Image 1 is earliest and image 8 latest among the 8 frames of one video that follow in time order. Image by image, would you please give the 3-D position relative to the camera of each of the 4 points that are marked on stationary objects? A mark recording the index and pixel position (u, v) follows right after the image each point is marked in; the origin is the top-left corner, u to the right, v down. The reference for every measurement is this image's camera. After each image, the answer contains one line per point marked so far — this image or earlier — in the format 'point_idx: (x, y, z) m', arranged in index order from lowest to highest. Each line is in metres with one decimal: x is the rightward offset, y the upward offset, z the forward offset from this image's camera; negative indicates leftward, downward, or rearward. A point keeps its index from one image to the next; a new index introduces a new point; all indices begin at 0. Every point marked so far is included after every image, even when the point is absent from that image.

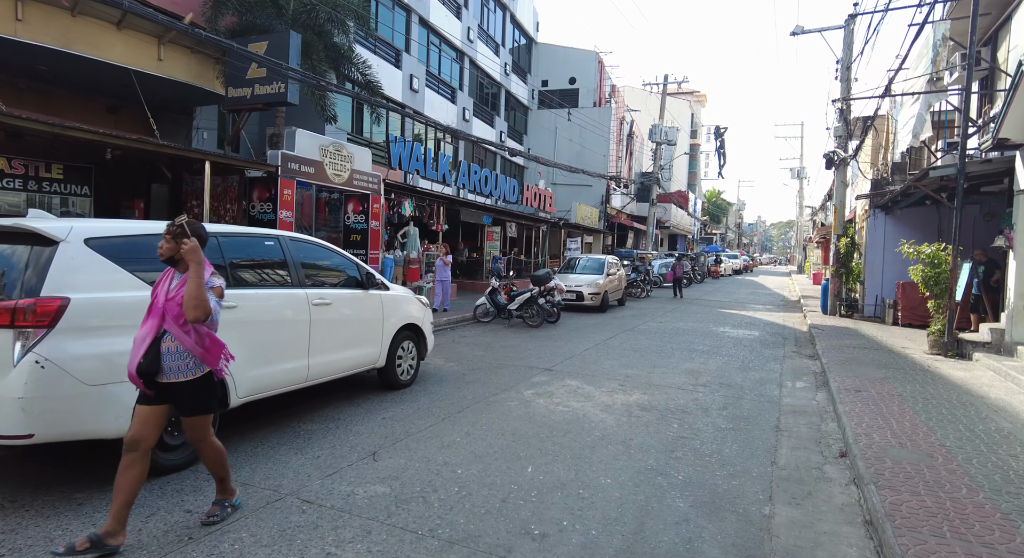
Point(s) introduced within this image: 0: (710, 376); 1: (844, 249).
0: (+2.7, -1.3, +8.3) m
1: (+8.7, +0.8, +15.7) m
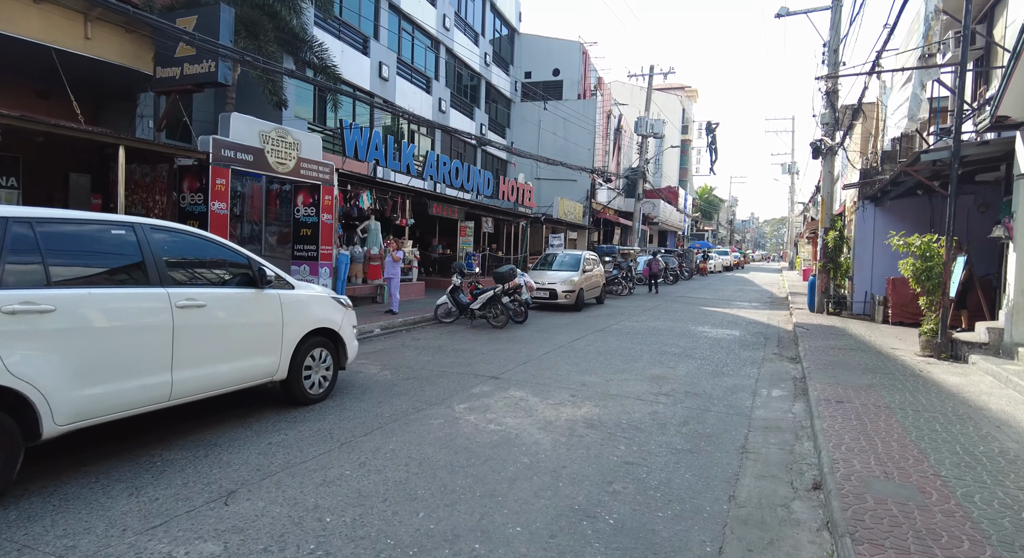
0: (+2.0, -1.3, +7.4) m
1: (+7.9, +0.9, +14.8) m
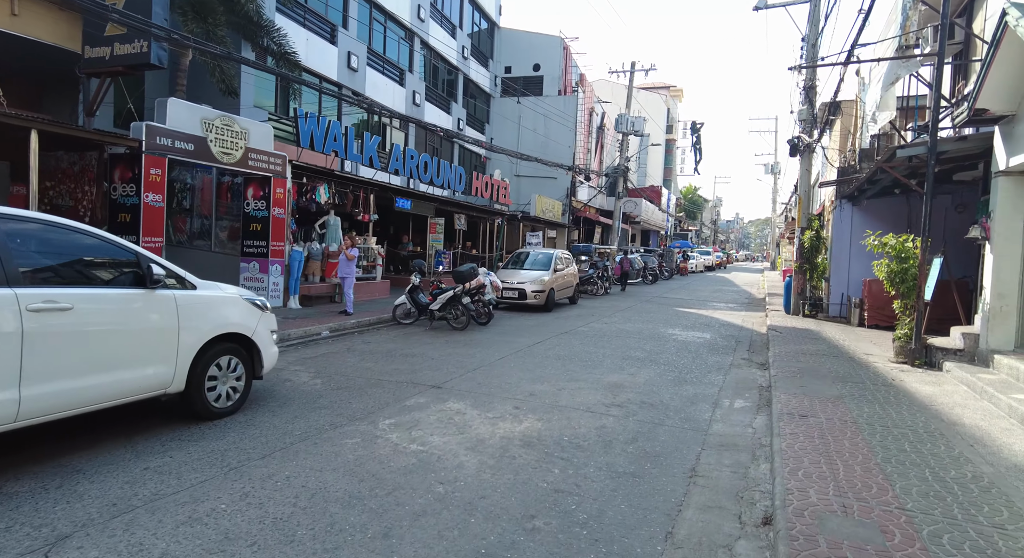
0: (+1.4, -1.3, +6.8) m
1: (+7.1, +0.9, +14.4) m
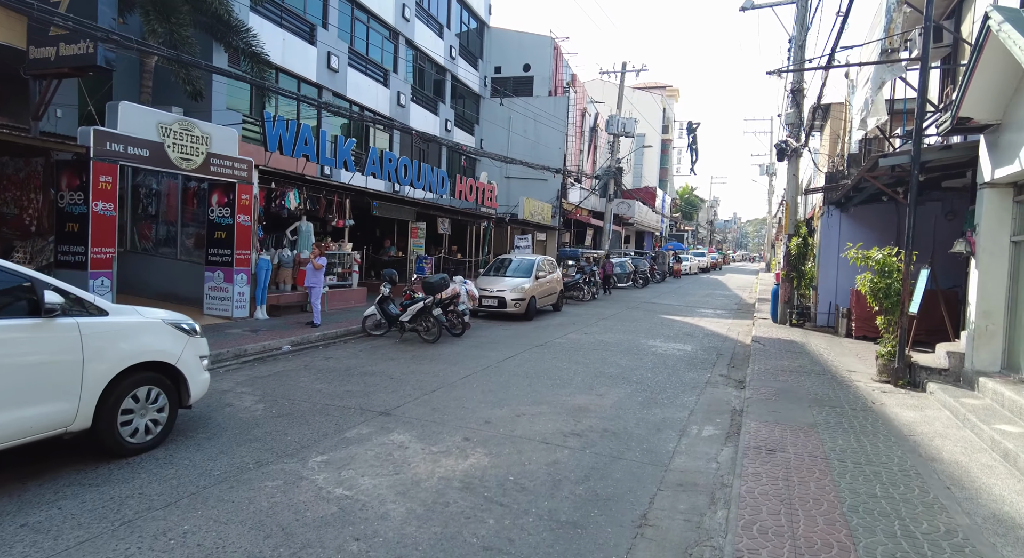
0: (+0.9, -1.5, +6.4) m
1: (+6.6, +0.7, +14.0) m
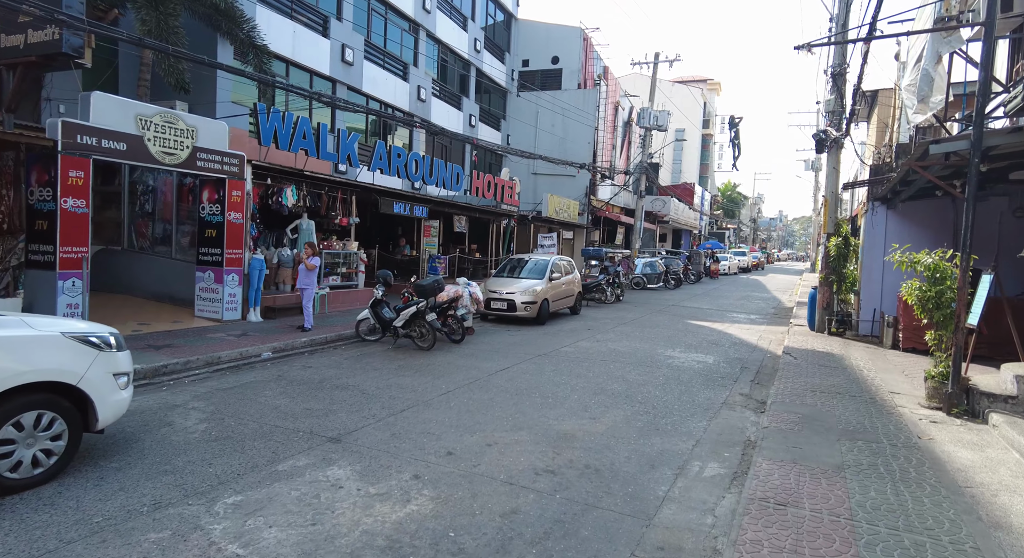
0: (+0.6, -1.6, +5.5) m
1: (+6.8, +0.6, +12.7) m
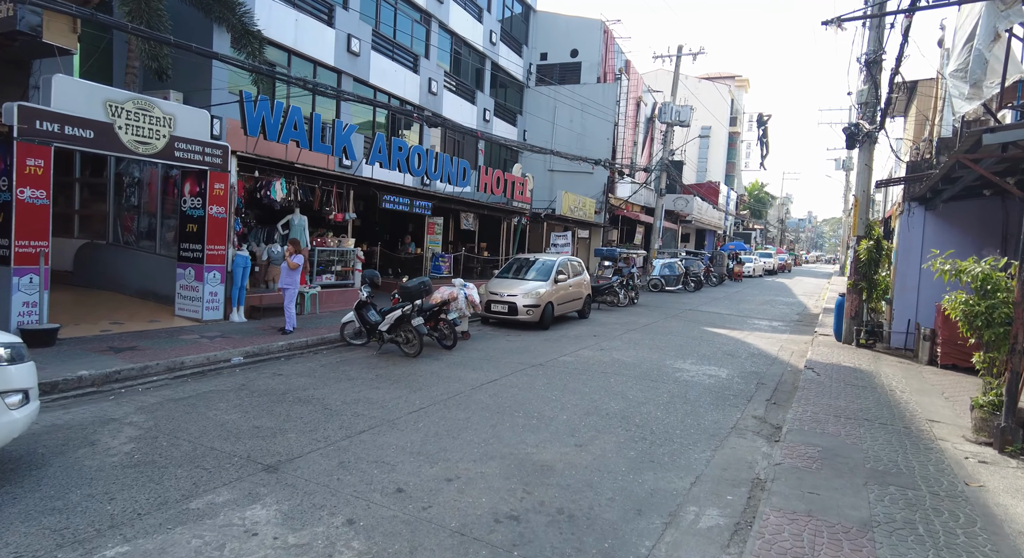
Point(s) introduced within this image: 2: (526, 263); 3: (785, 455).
0: (+0.3, -1.6, +4.7) m
1: (+6.8, +0.5, +11.6) m
2: (+0.3, +0.4, +14.1) m
3: (+2.4, -1.6, +5.4) m
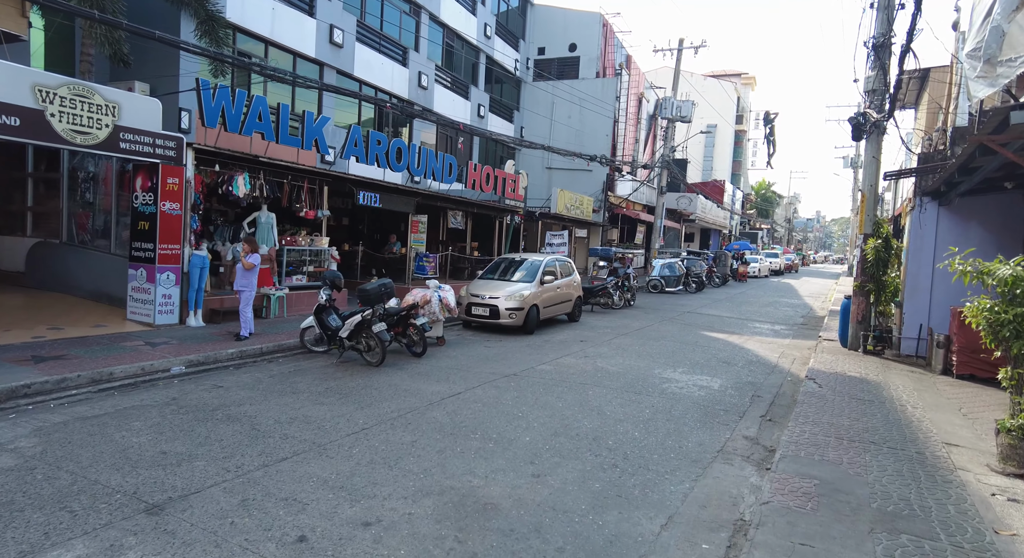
0: (-0.1, -1.7, +3.9) m
1: (+6.5, +0.4, +10.8) m
2: (0.0, +0.3, +13.3) m
3: (+2.0, -1.6, +4.6) m
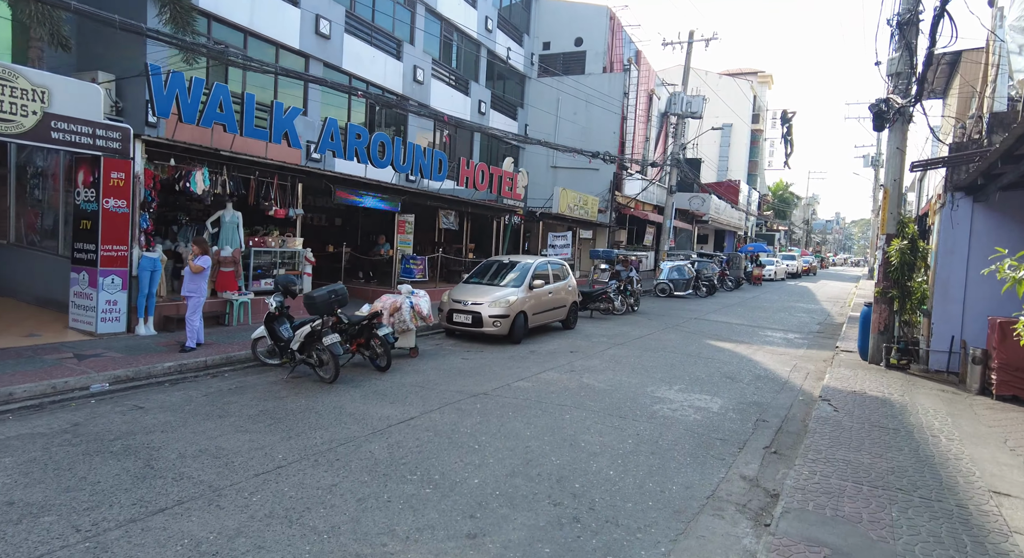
0: (-0.6, -1.7, +2.9) m
1: (+6.2, +0.3, +9.6) m
2: (-0.3, +0.3, +12.4) m
3: (+1.5, -1.7, +3.5) m
